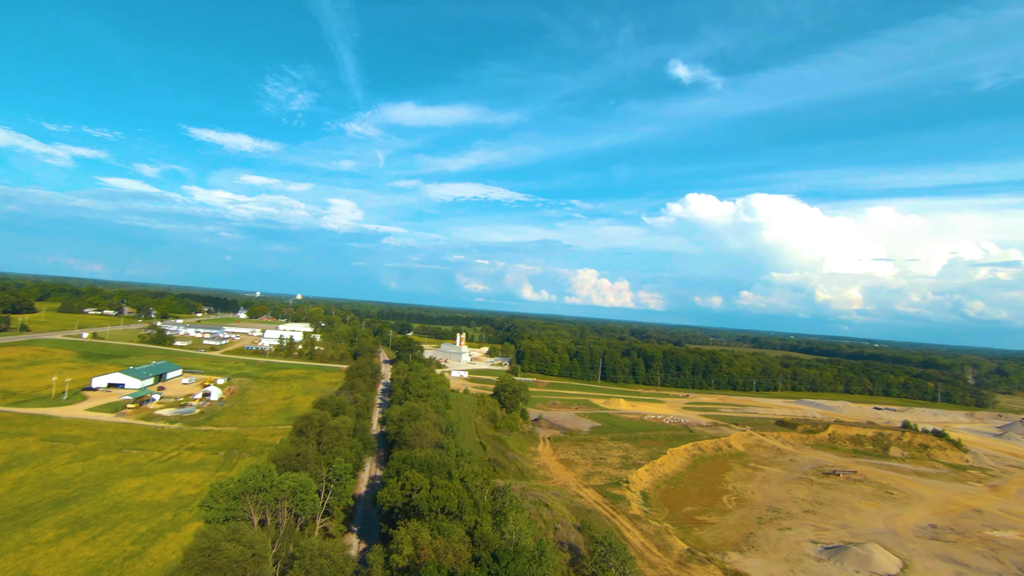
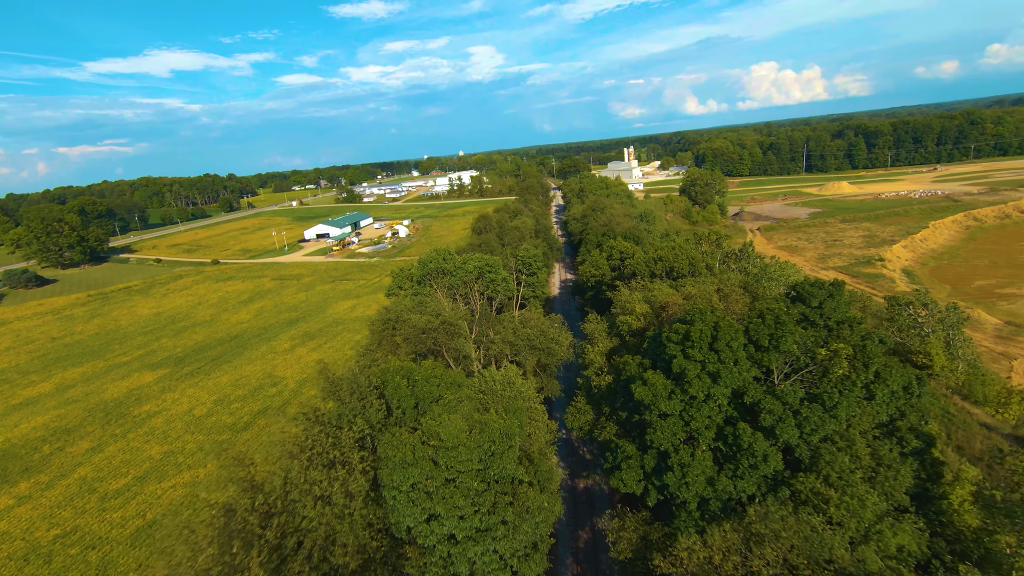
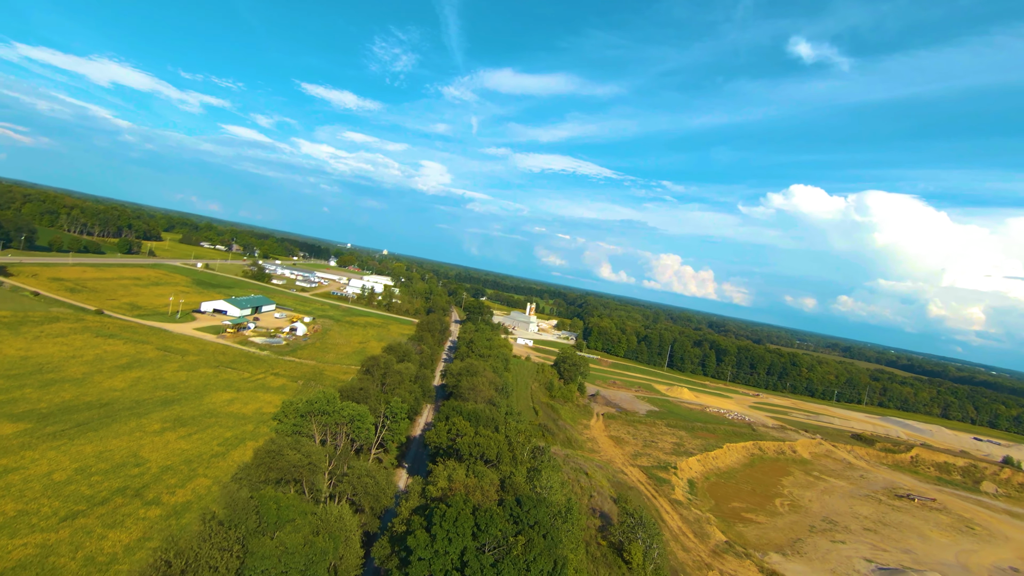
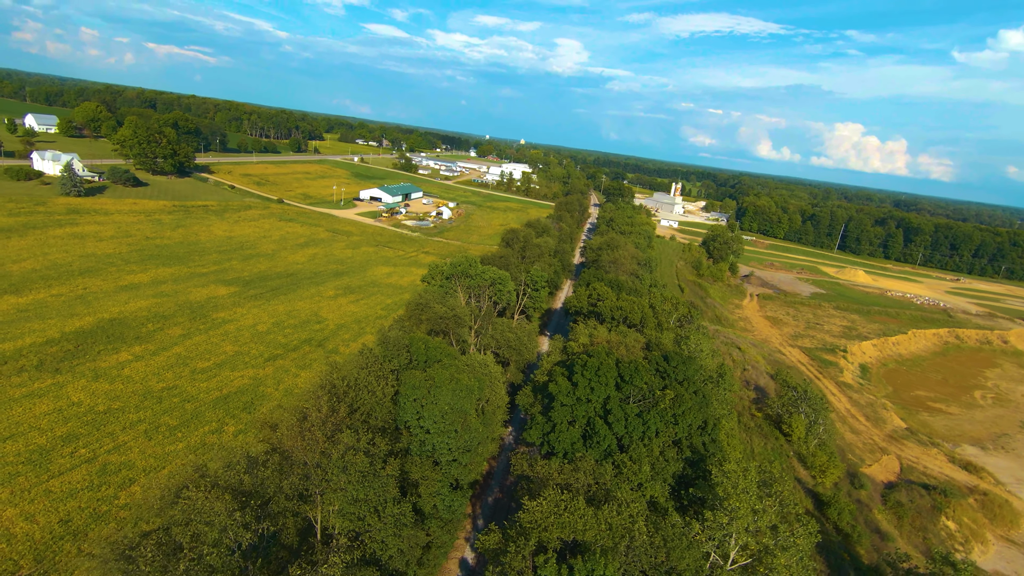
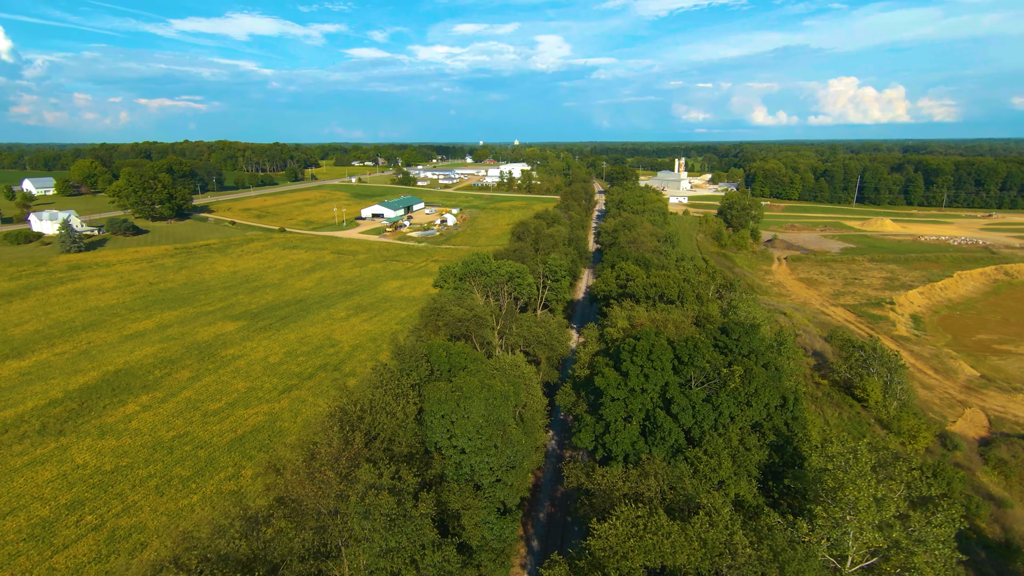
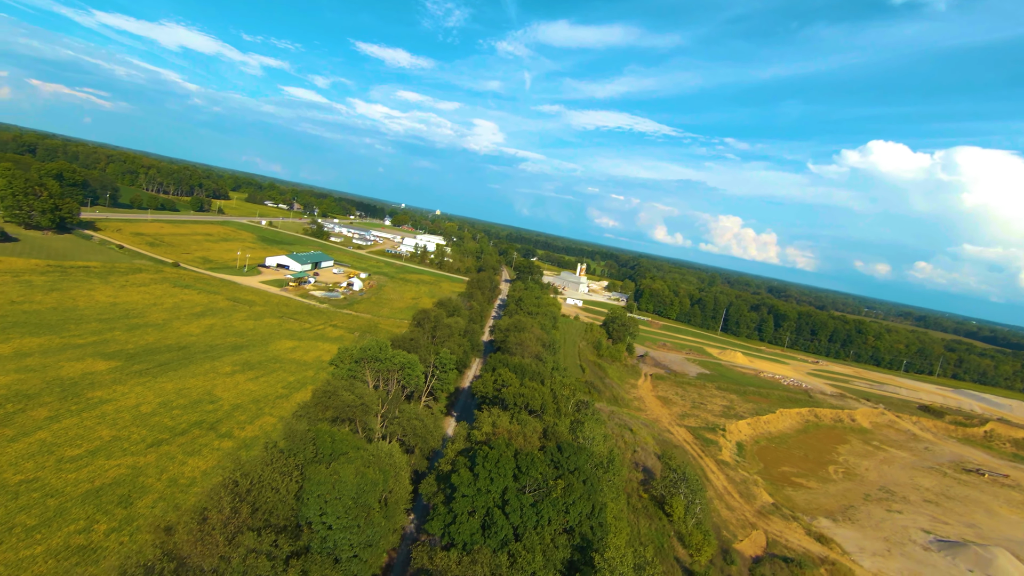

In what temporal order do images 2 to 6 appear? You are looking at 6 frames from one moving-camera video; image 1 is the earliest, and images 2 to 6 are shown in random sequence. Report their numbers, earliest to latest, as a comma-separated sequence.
3, 6, 4, 5, 2
